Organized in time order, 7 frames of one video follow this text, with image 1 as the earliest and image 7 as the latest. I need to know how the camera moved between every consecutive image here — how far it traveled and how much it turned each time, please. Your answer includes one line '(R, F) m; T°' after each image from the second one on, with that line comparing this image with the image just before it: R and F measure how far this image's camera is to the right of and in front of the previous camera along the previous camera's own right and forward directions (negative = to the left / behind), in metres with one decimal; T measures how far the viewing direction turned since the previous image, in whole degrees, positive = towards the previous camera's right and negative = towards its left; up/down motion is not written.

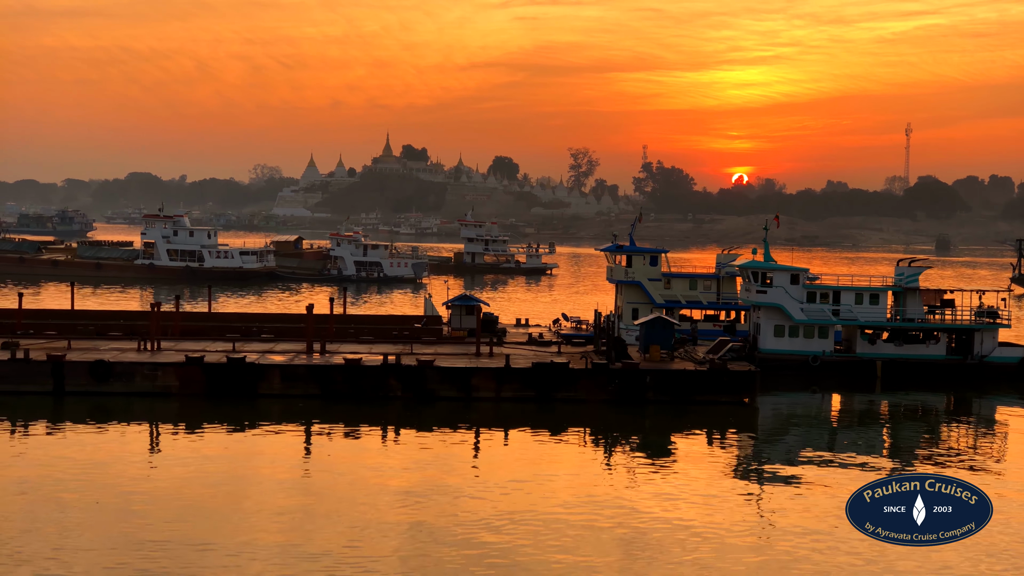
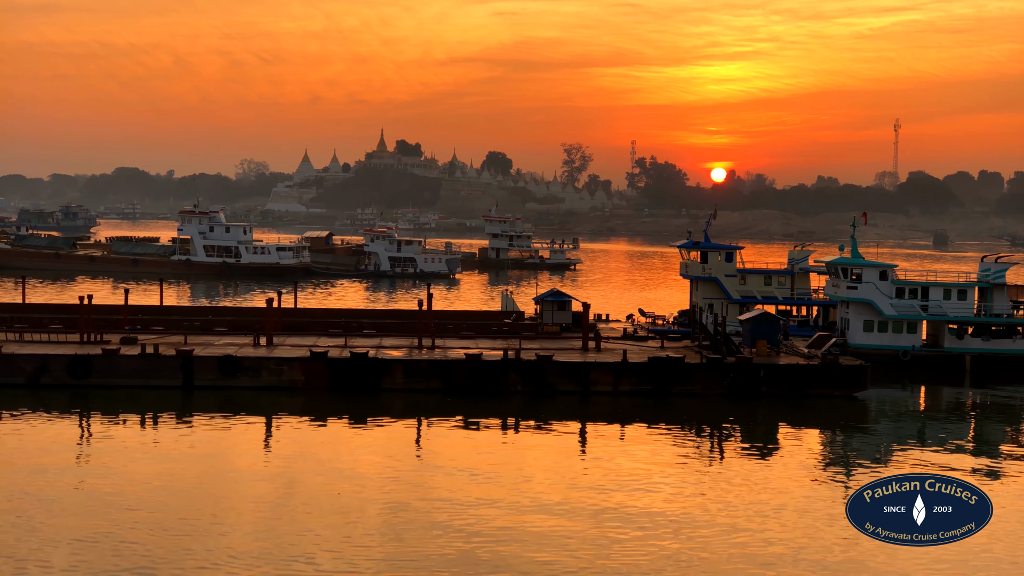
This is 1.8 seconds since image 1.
(-2.7, -0.8) m; +1°
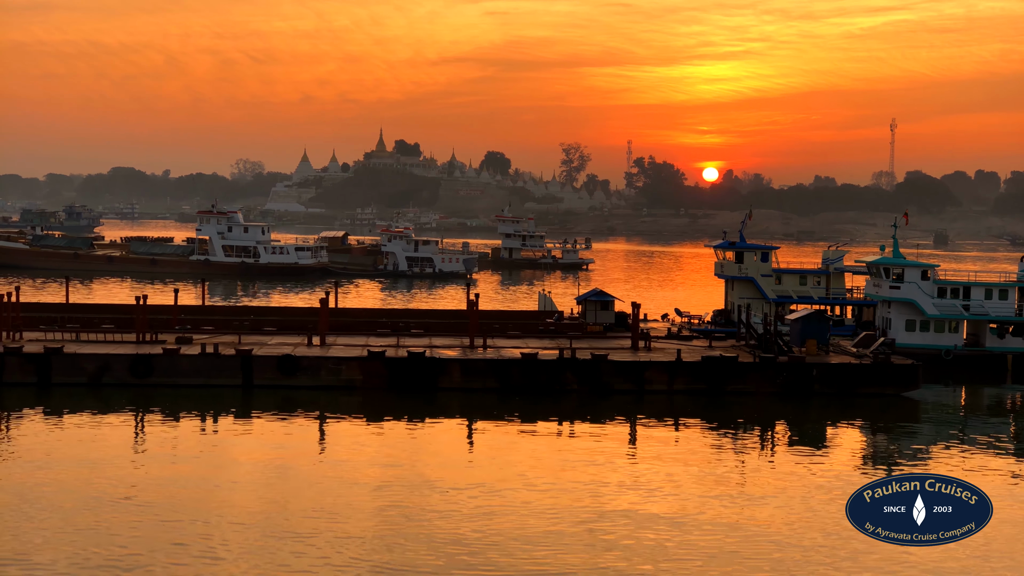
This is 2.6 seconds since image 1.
(-1.3, -0.4) m; 0°
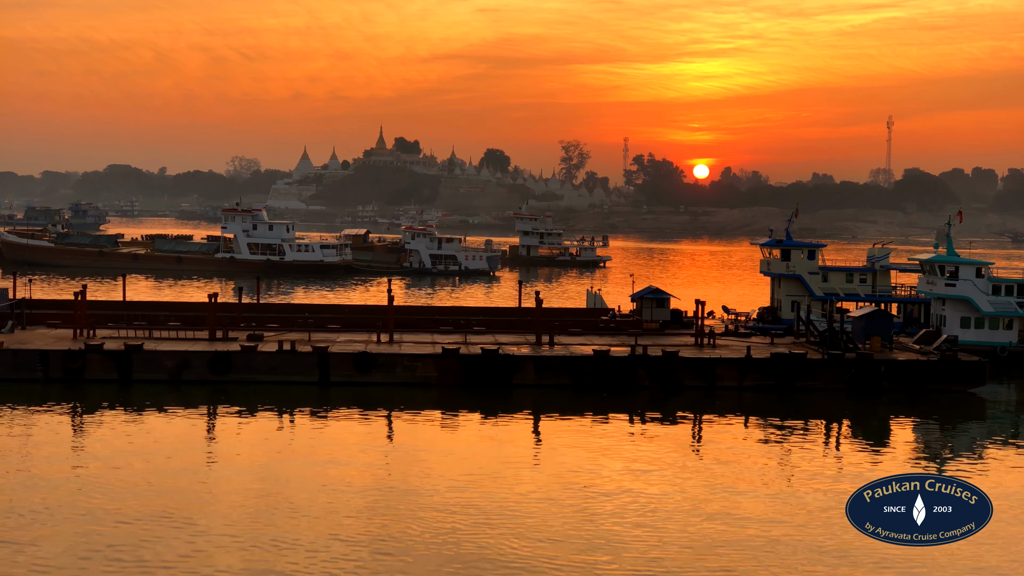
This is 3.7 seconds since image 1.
(-1.6, -0.5) m; 0°
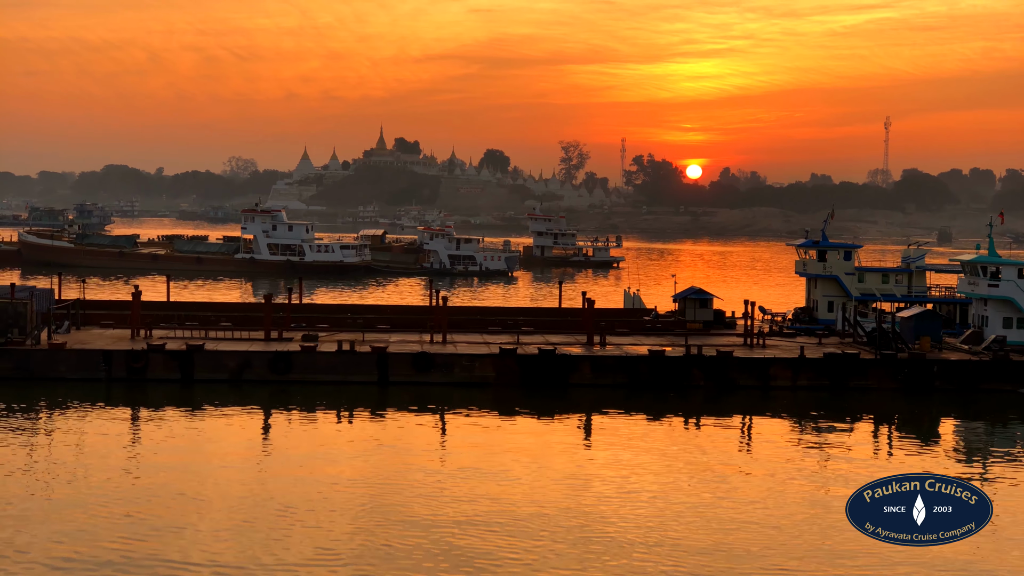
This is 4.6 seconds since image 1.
(-1.3, -0.3) m; 0°
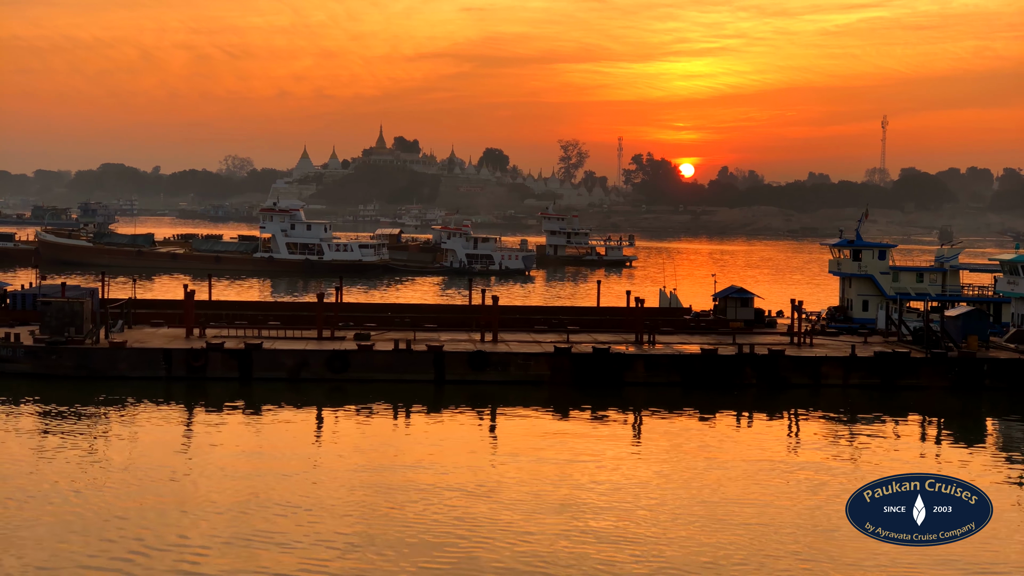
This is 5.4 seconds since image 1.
(-1.3, -0.3) m; 0°
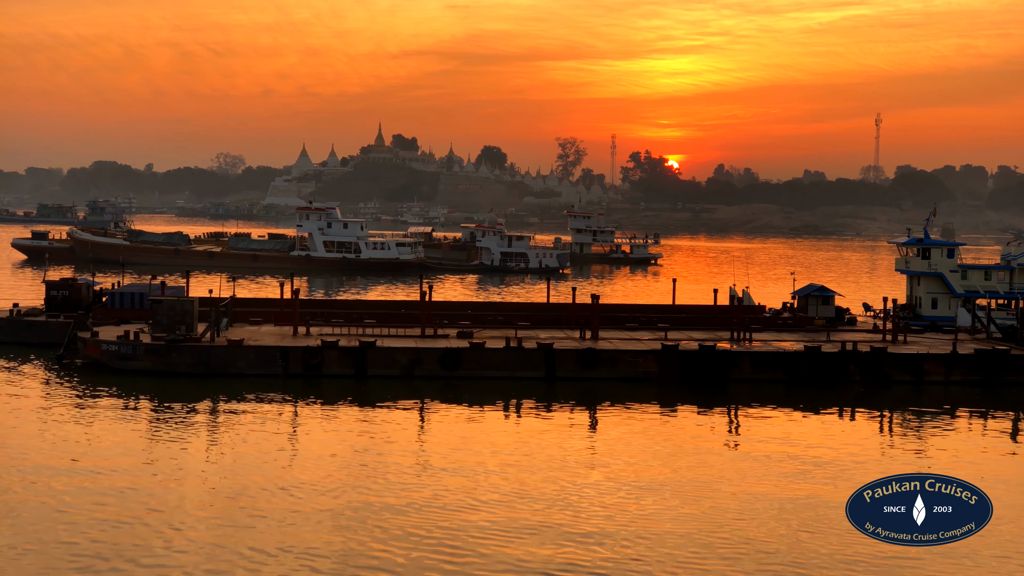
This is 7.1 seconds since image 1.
(-2.5, -0.5) m; +1°
